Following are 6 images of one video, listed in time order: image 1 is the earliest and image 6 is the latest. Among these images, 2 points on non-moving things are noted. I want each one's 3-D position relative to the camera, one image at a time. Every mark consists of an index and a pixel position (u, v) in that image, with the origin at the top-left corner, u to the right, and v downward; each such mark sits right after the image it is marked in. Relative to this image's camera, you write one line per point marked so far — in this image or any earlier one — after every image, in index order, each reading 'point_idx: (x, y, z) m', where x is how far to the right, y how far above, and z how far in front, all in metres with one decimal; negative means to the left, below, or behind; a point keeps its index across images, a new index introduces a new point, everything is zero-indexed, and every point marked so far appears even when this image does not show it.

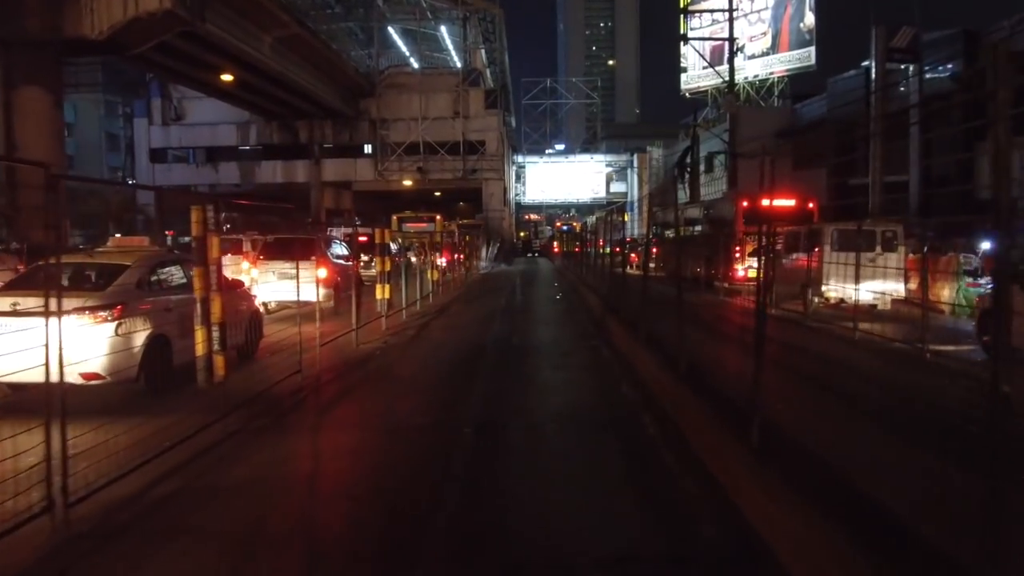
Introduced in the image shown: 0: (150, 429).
0: (-3.2, -1.2, +8.7) m
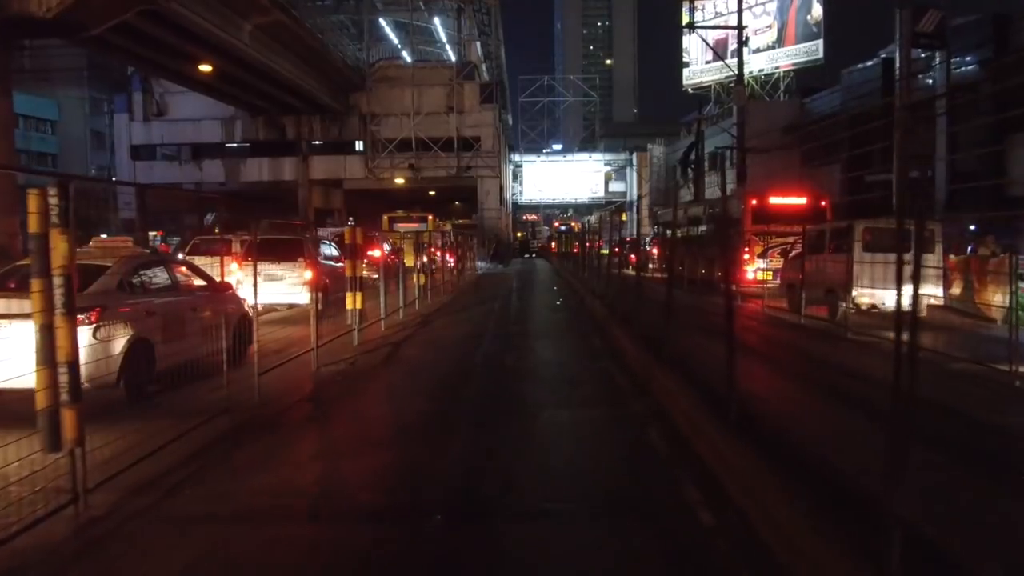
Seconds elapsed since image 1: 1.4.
0: (-3.3, -1.3, +7.6) m
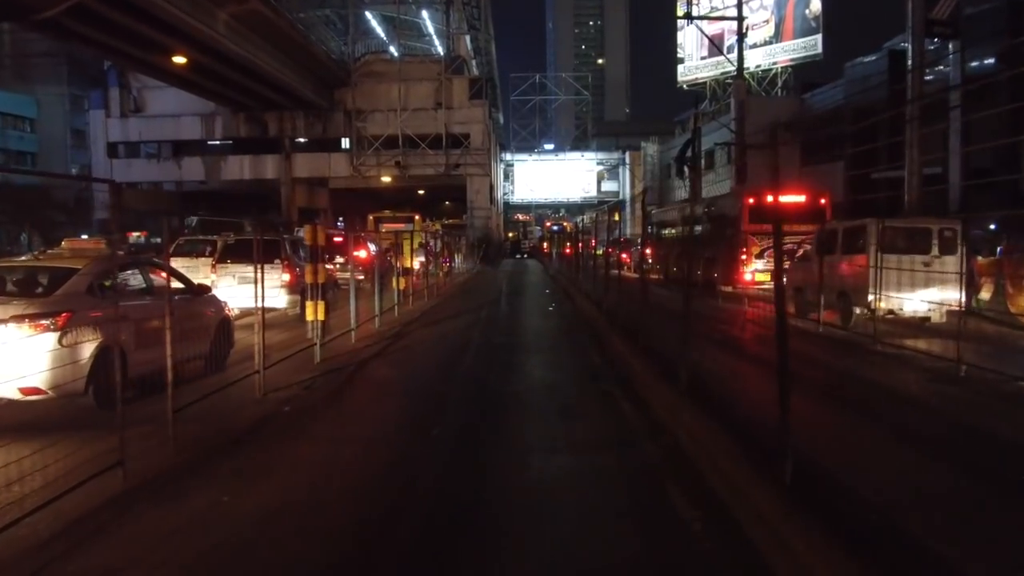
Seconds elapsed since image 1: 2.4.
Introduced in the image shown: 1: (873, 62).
0: (-3.4, -1.3, +6.8) m
1: (+7.3, +4.6, +19.9) m
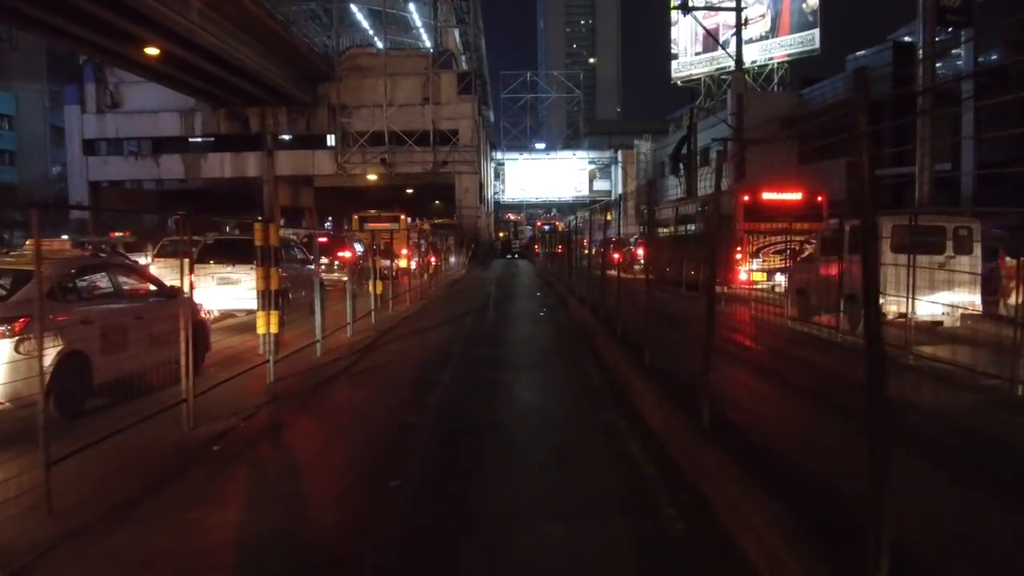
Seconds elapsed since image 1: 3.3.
0: (-3.5, -1.4, +6.0) m
1: (+7.1, +4.6, +19.2) m
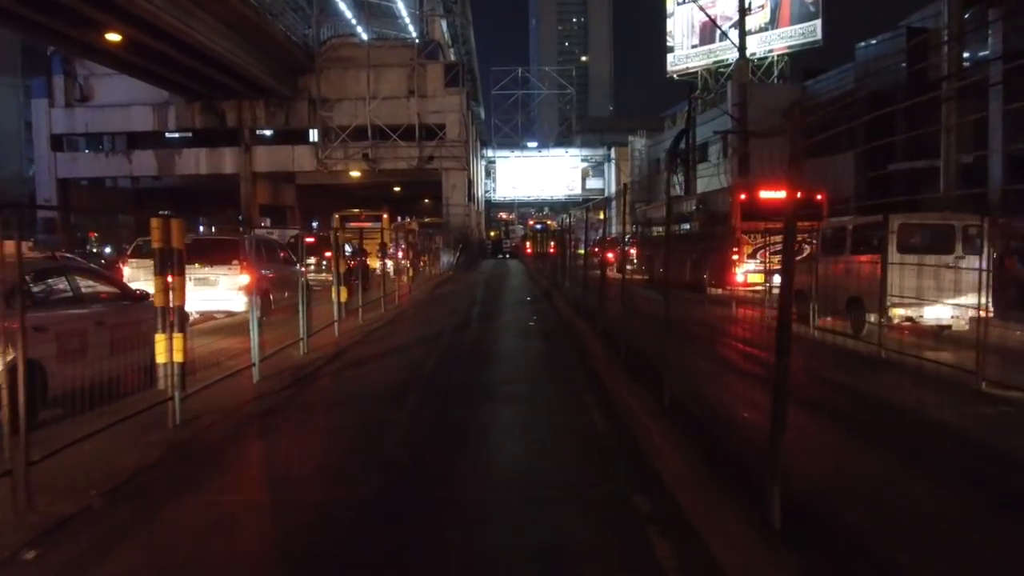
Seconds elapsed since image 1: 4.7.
0: (-3.5, -1.4, +4.9) m
1: (+6.9, +4.5, +18.2) m
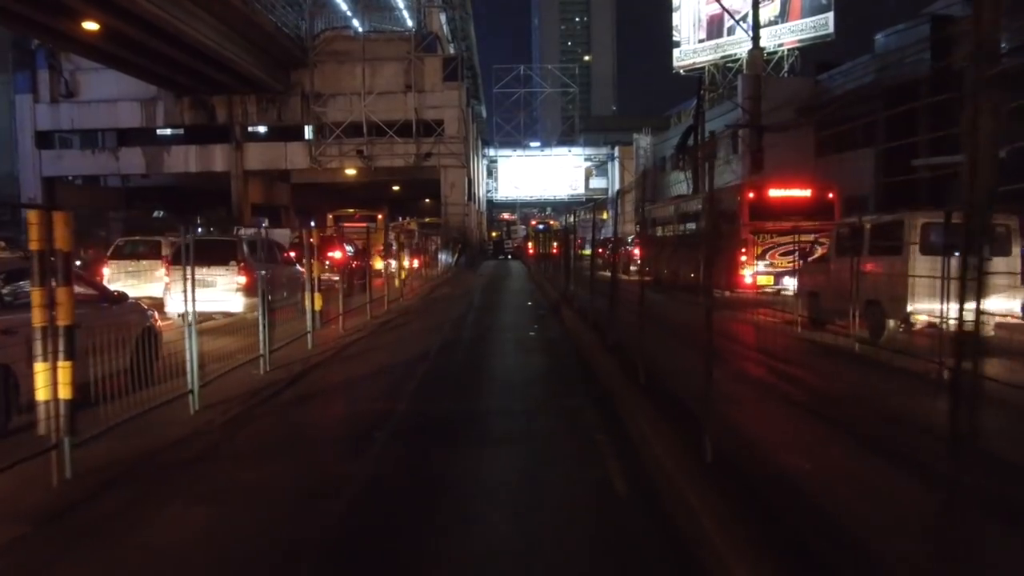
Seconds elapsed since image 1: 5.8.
0: (-3.6, -1.5, +4.1) m
1: (+6.9, +4.5, +17.3) m
